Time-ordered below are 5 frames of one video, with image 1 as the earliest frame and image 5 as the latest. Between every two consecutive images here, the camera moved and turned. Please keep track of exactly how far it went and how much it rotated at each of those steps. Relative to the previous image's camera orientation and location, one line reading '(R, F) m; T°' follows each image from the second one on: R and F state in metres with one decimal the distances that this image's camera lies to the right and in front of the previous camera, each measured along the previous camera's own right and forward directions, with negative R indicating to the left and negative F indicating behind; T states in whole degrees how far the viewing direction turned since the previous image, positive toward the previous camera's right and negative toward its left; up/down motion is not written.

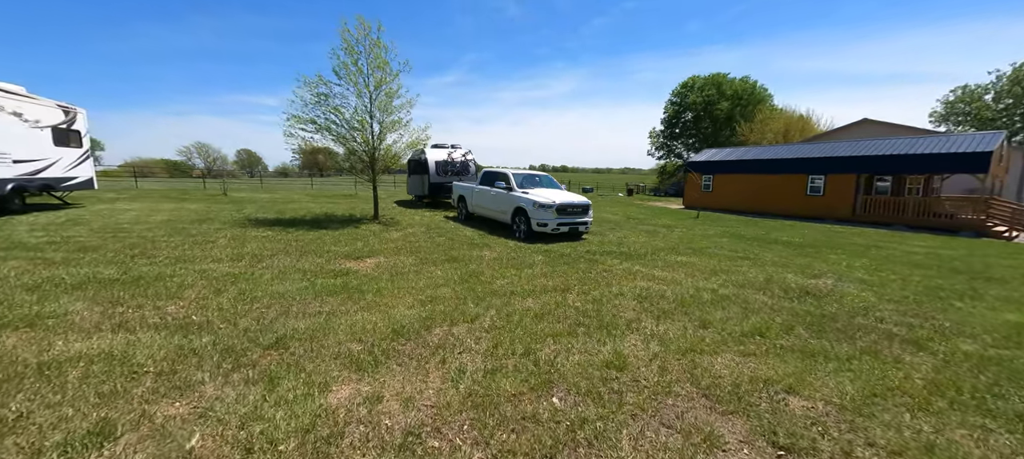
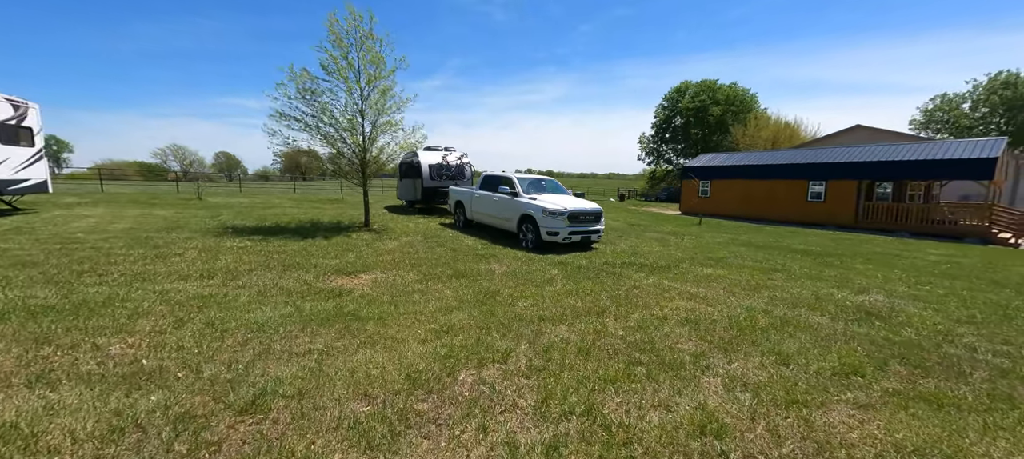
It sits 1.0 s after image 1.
(-0.5, +0.9) m; +2°
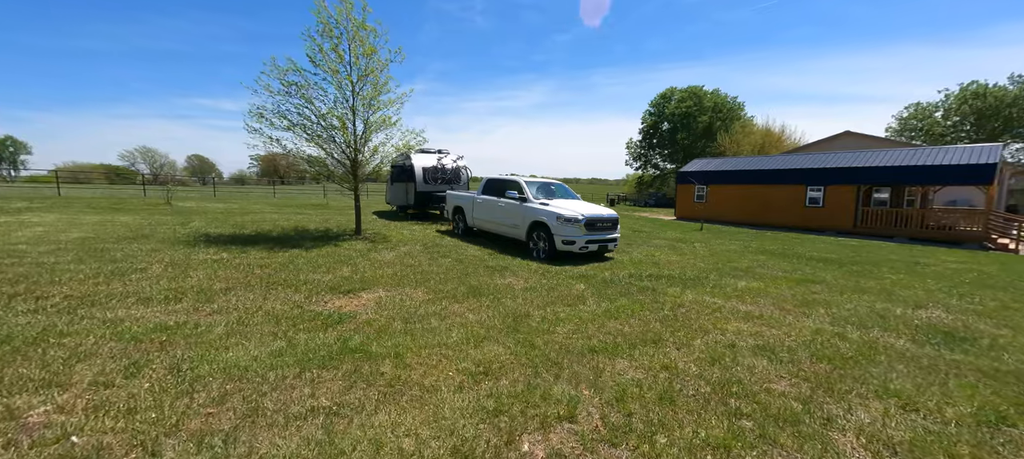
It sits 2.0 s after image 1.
(-0.6, +0.9) m; +2°
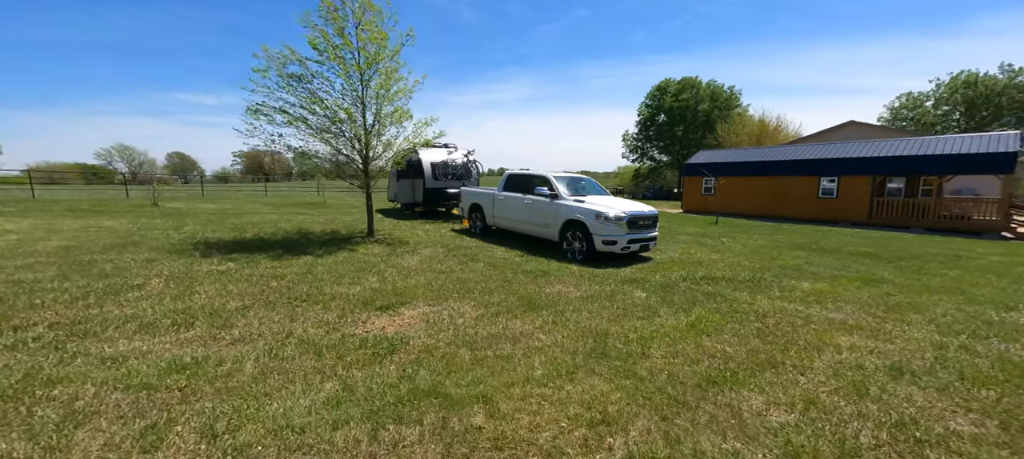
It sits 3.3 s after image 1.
(-0.9, +0.8) m; +2°
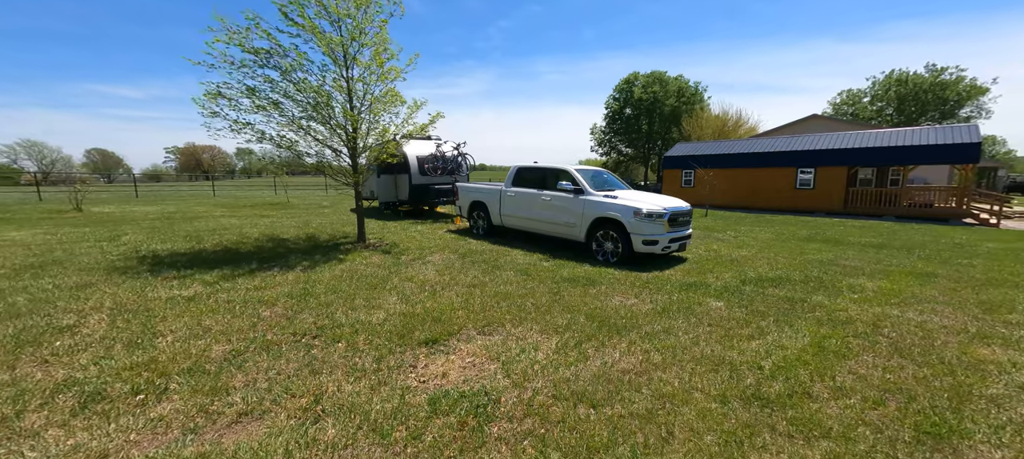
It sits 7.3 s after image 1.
(-1.1, +1.2) m; +6°
